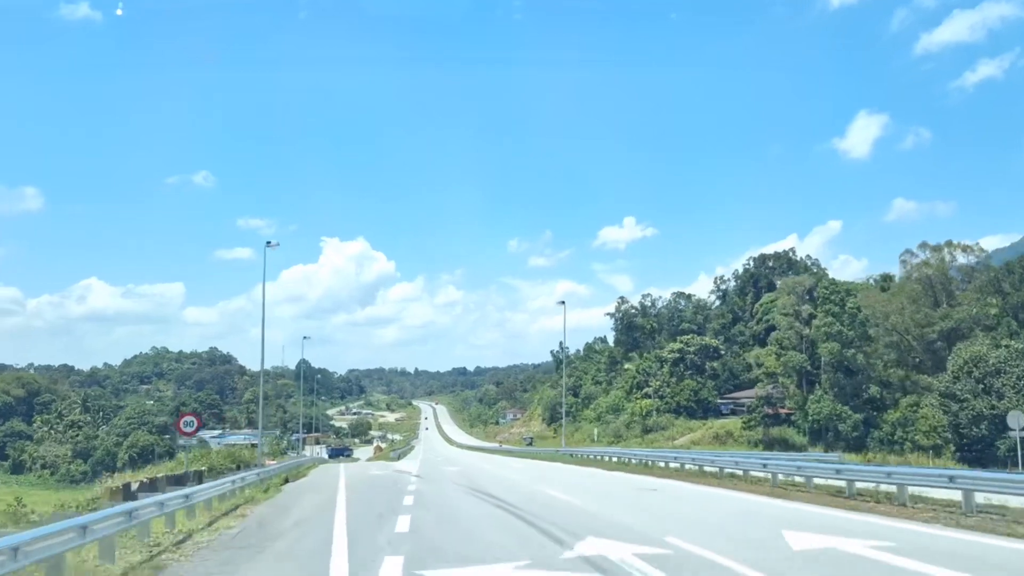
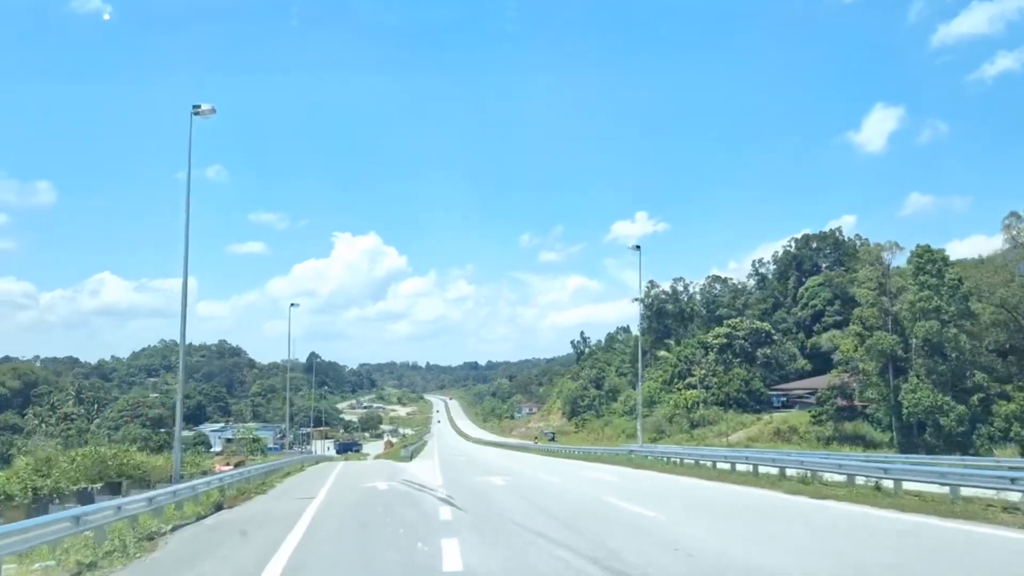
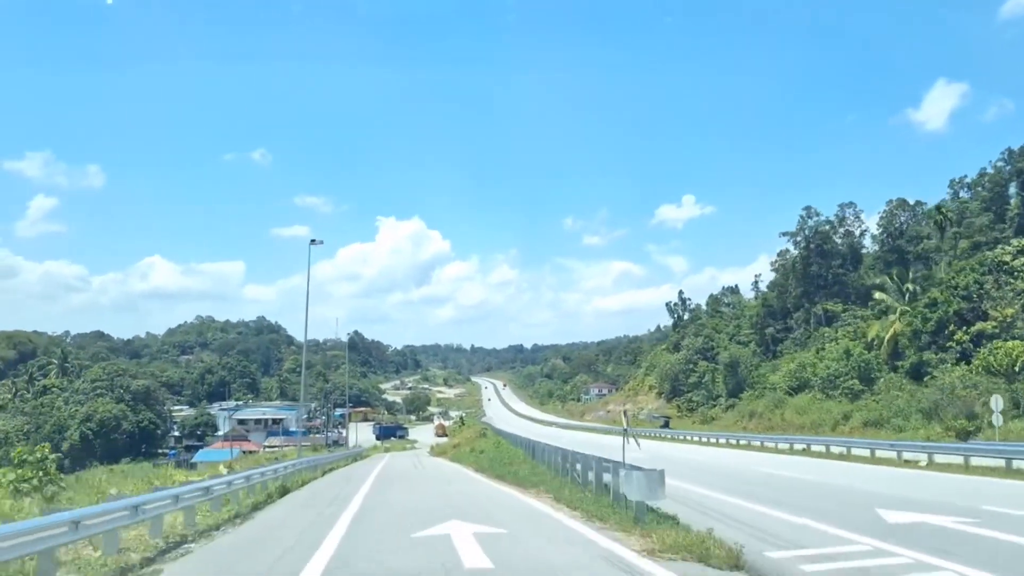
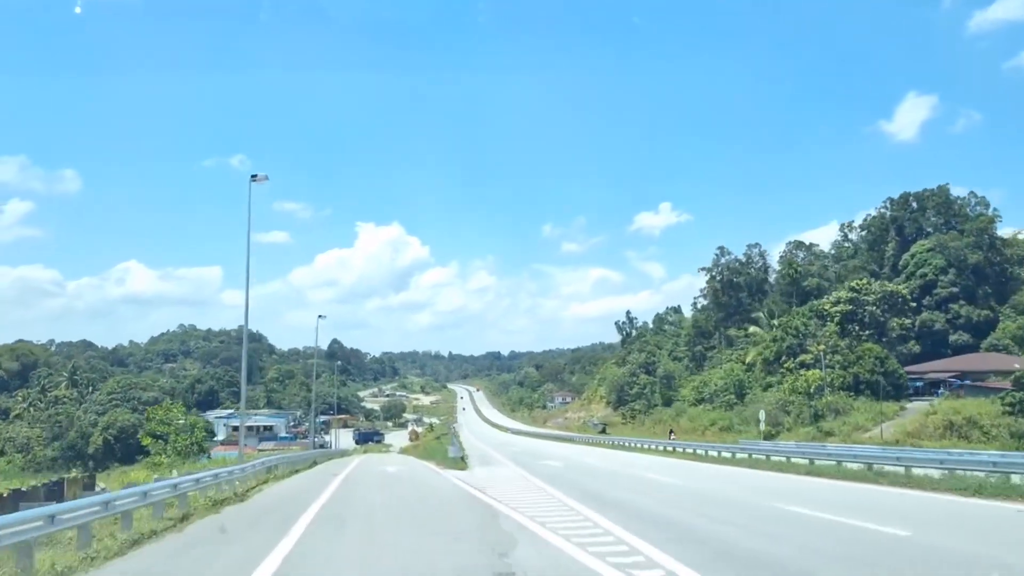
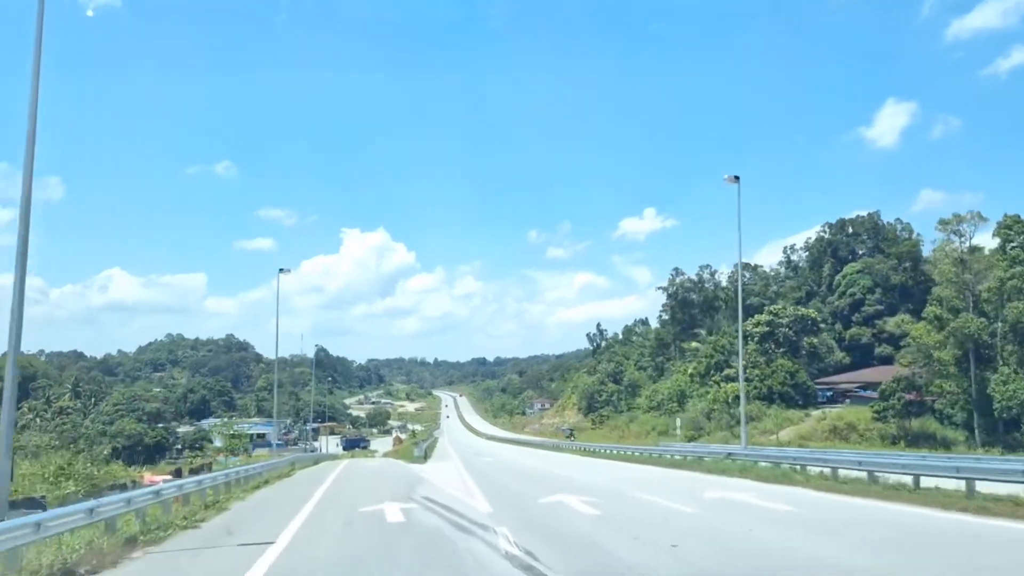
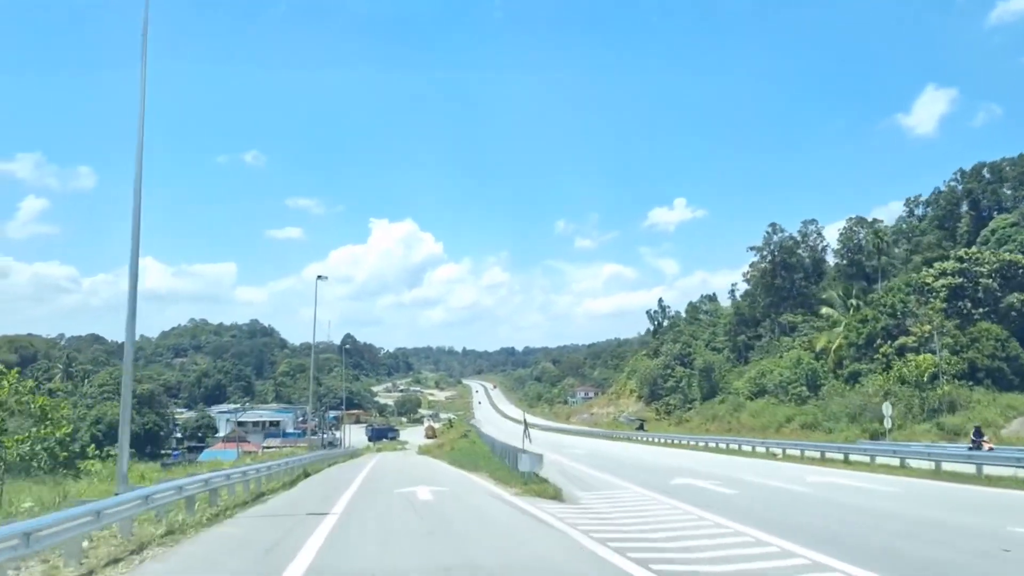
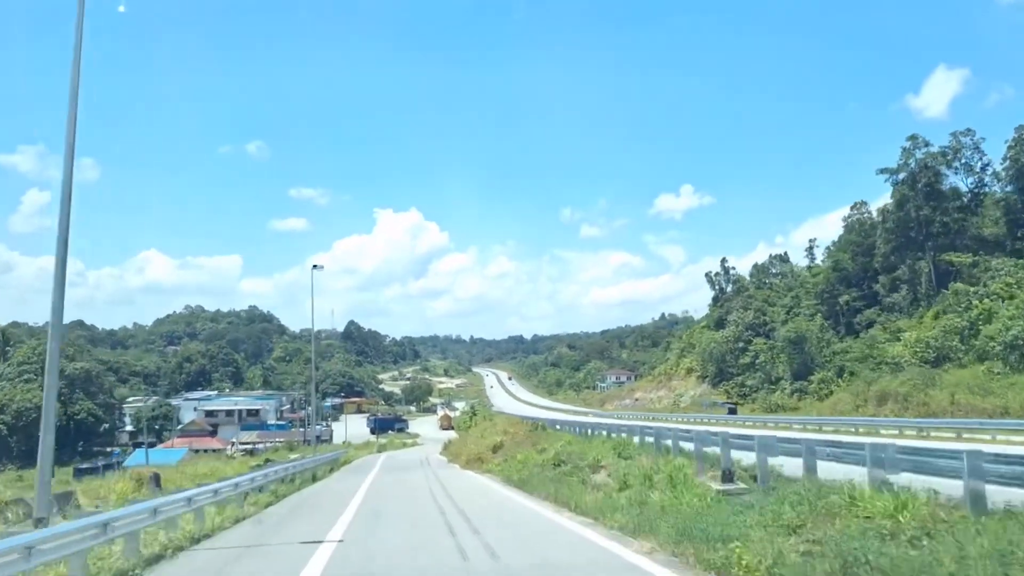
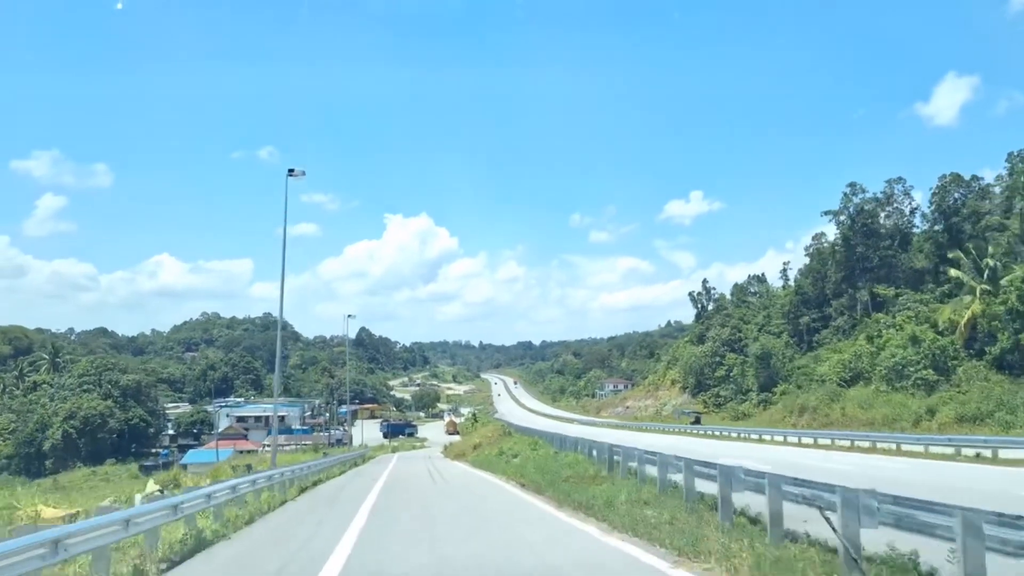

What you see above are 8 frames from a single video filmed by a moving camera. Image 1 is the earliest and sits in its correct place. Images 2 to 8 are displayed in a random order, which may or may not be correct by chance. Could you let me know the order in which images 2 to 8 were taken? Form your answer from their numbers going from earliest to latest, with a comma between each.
2, 5, 4, 6, 3, 8, 7
